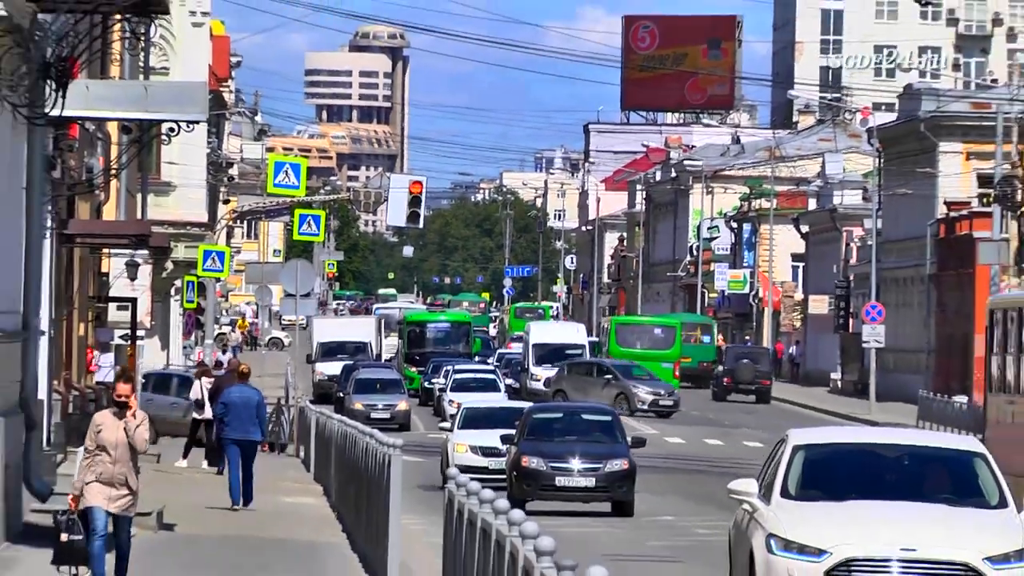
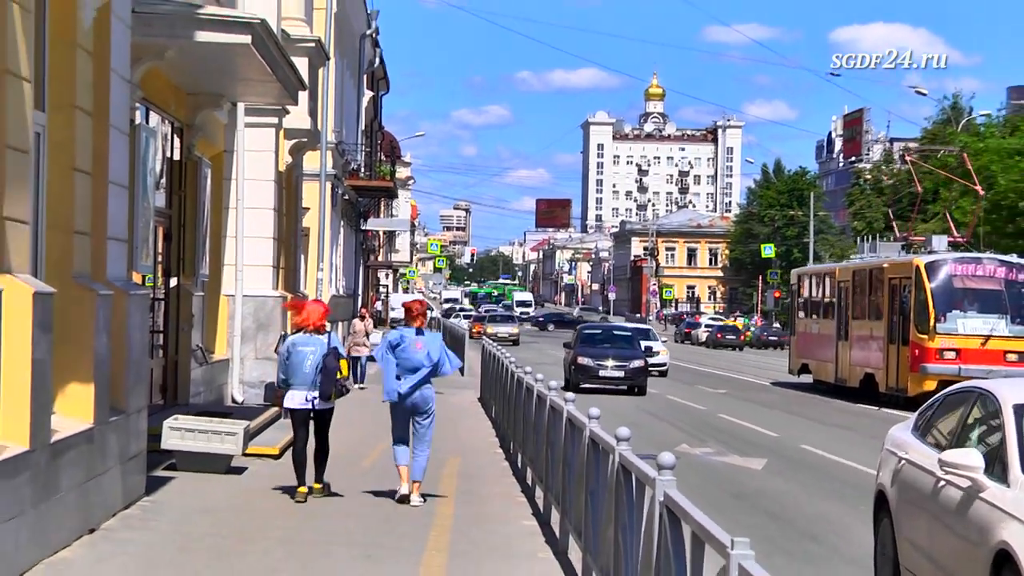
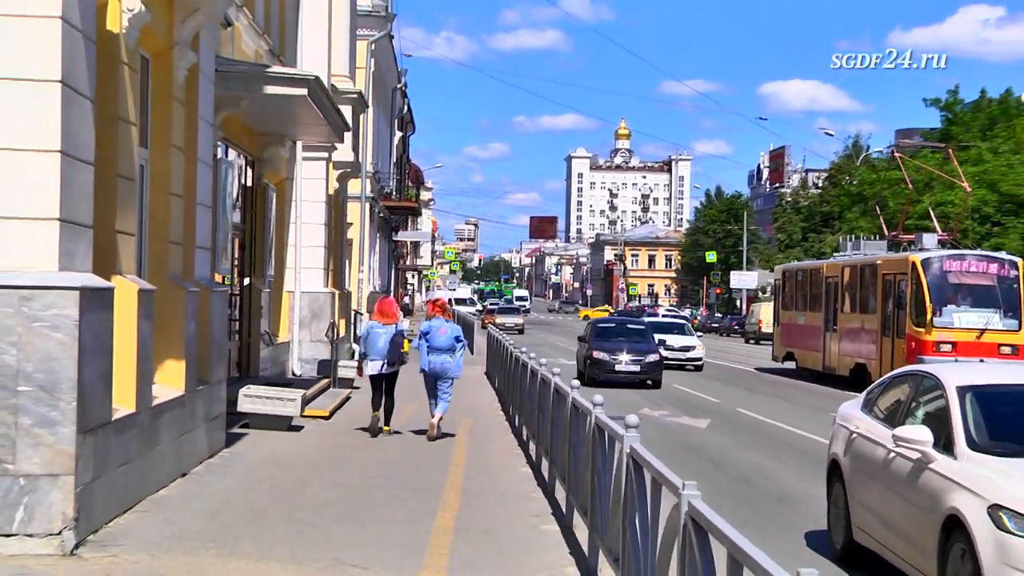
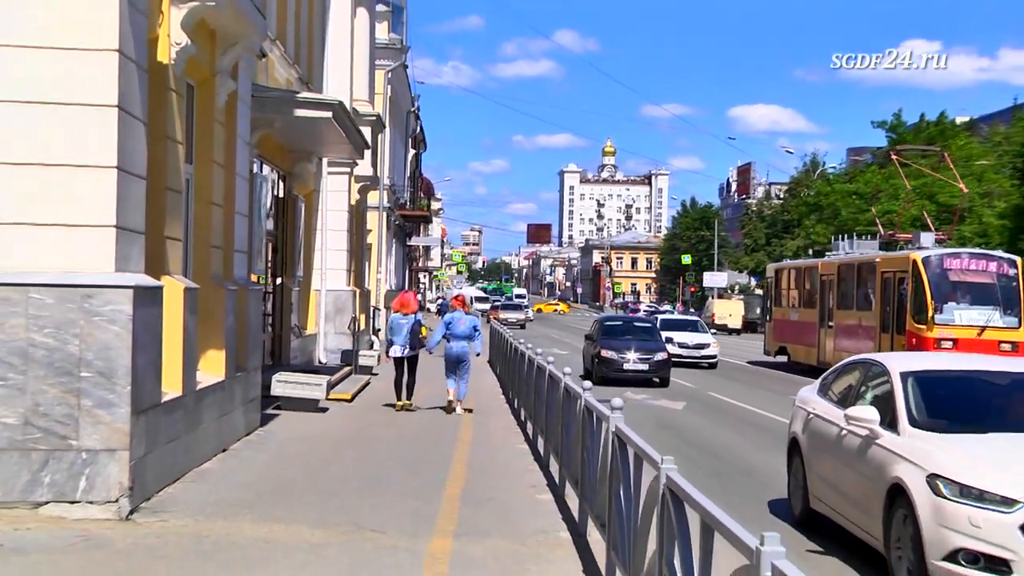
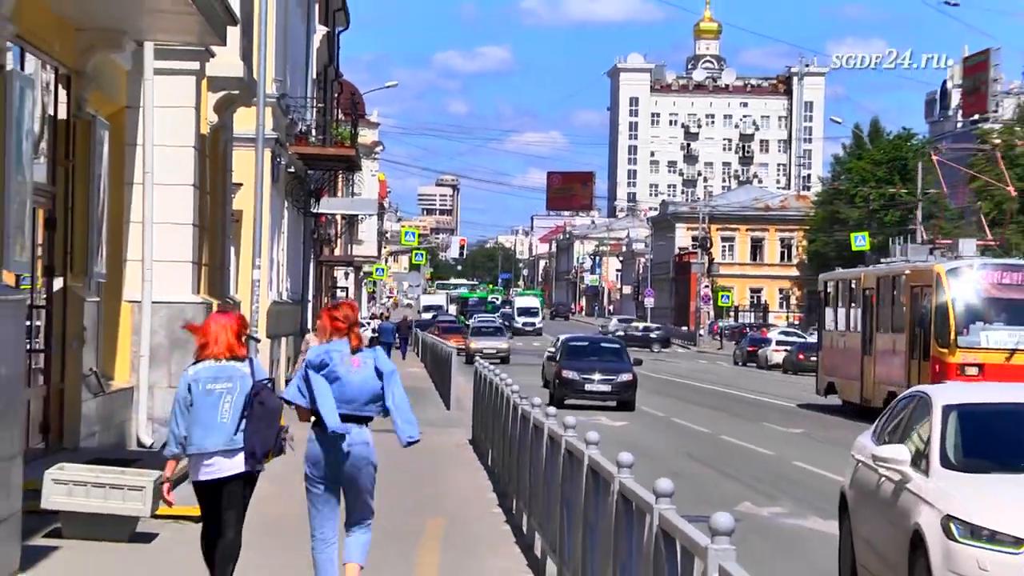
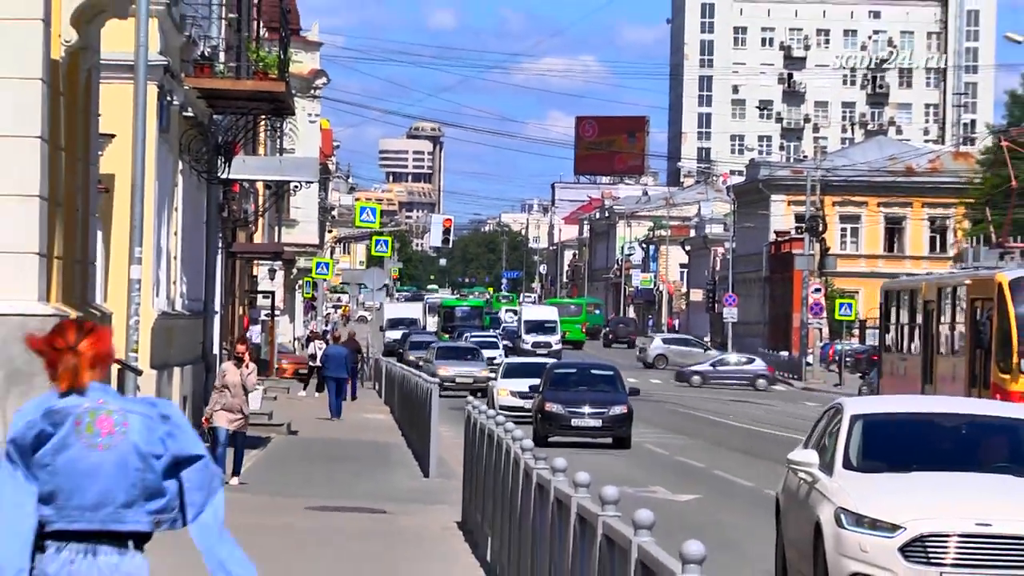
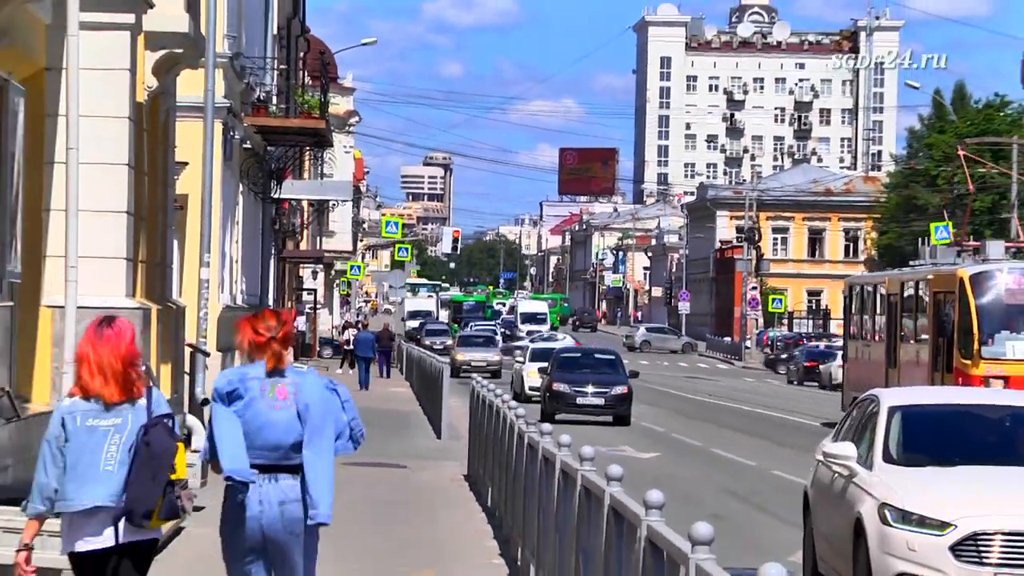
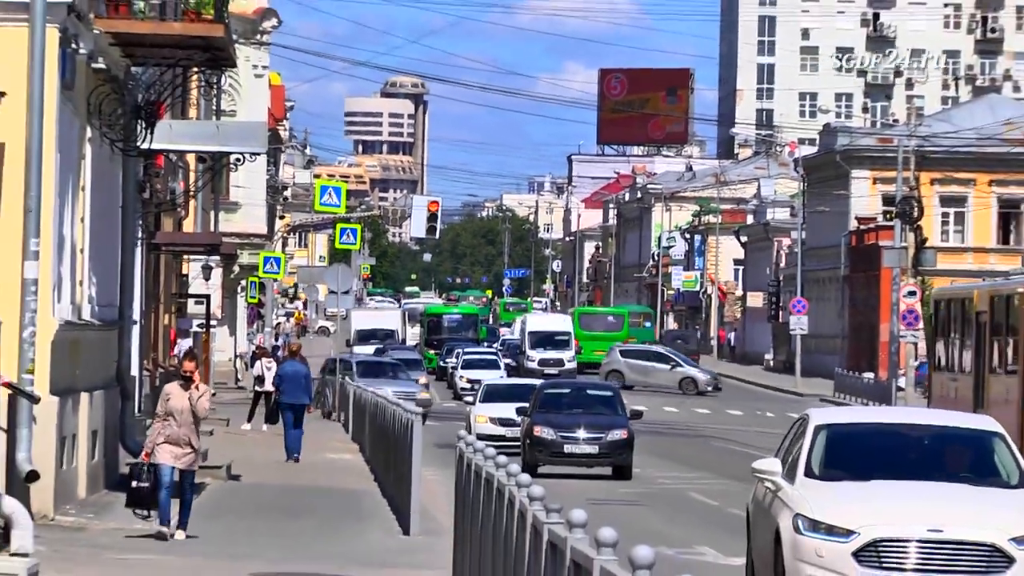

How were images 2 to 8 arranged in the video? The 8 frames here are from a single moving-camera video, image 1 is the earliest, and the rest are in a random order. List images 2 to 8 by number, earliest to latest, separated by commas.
8, 6, 7, 5, 2, 3, 4
